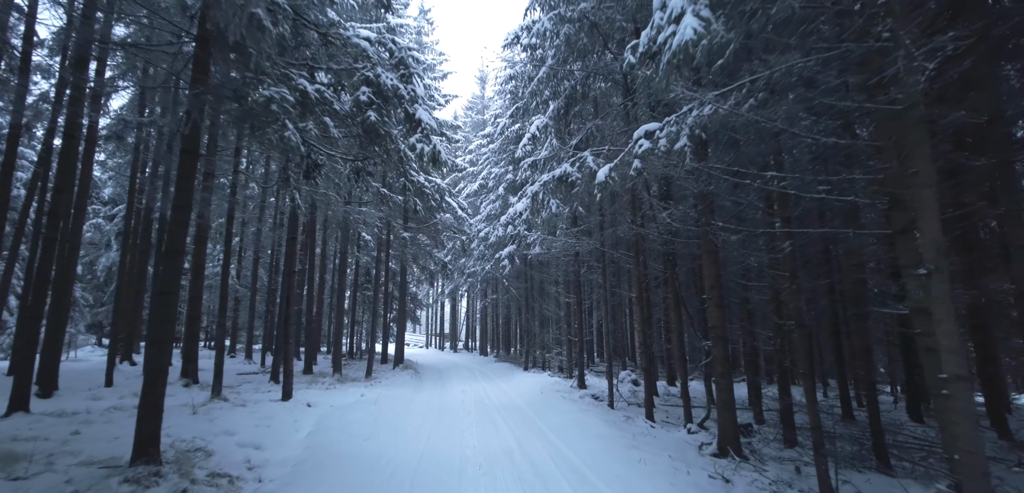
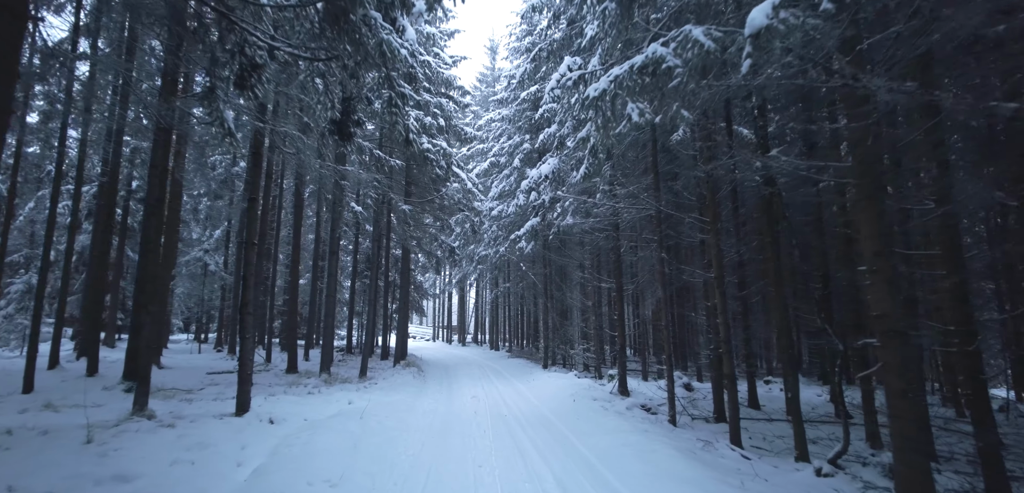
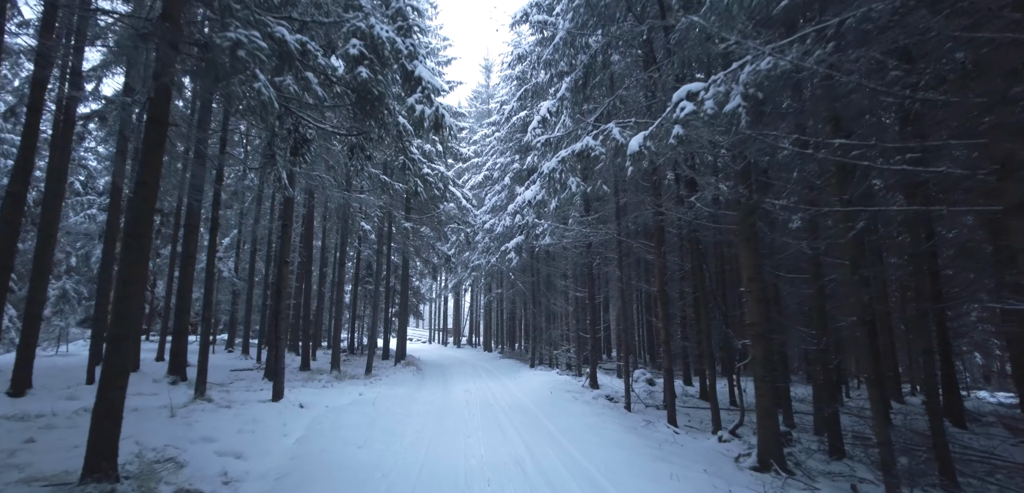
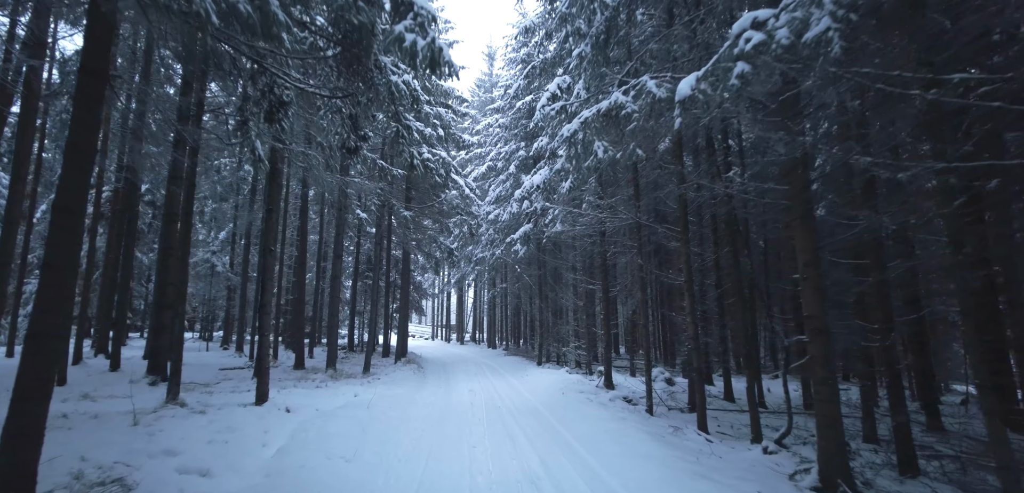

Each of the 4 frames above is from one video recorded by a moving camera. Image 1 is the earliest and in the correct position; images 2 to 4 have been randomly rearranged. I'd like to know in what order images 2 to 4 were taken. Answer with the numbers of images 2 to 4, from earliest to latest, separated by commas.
3, 4, 2
